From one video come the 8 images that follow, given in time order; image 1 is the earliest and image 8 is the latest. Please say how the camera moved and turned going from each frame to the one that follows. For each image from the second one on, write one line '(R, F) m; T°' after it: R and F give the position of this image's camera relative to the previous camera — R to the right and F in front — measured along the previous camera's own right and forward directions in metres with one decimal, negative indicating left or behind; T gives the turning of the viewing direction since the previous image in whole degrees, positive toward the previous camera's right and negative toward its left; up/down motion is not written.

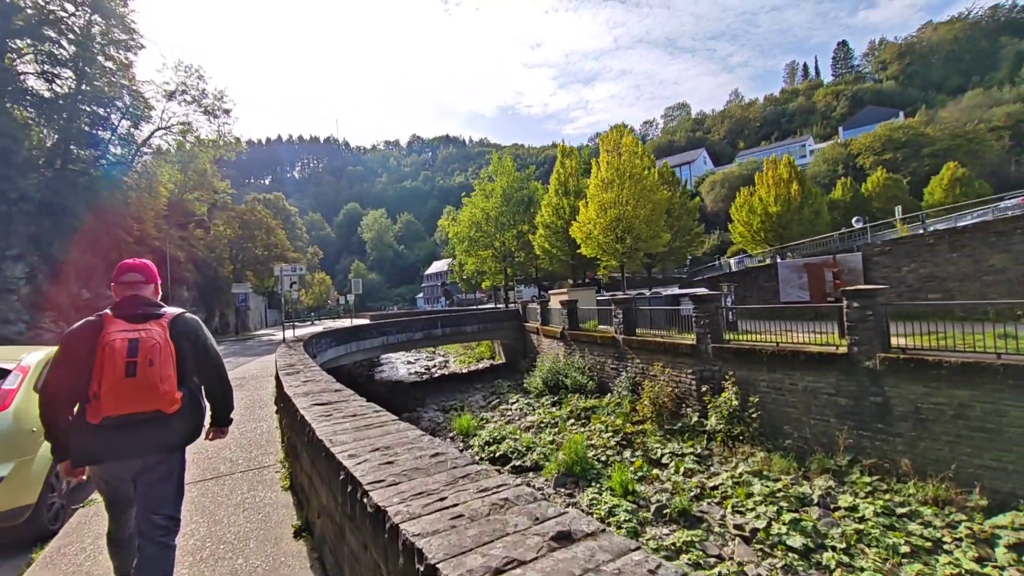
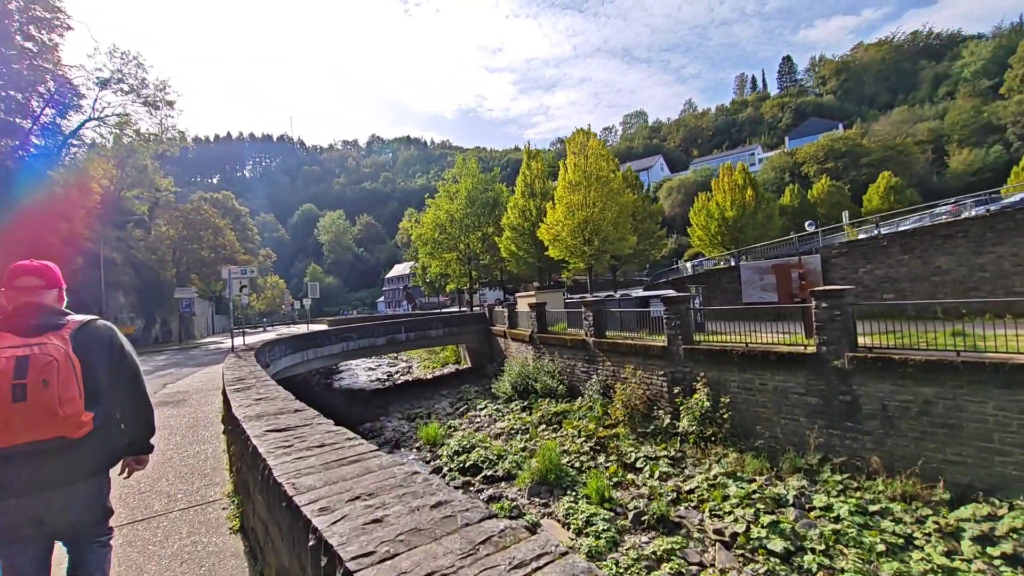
(-0.2, +0.4) m; +5°
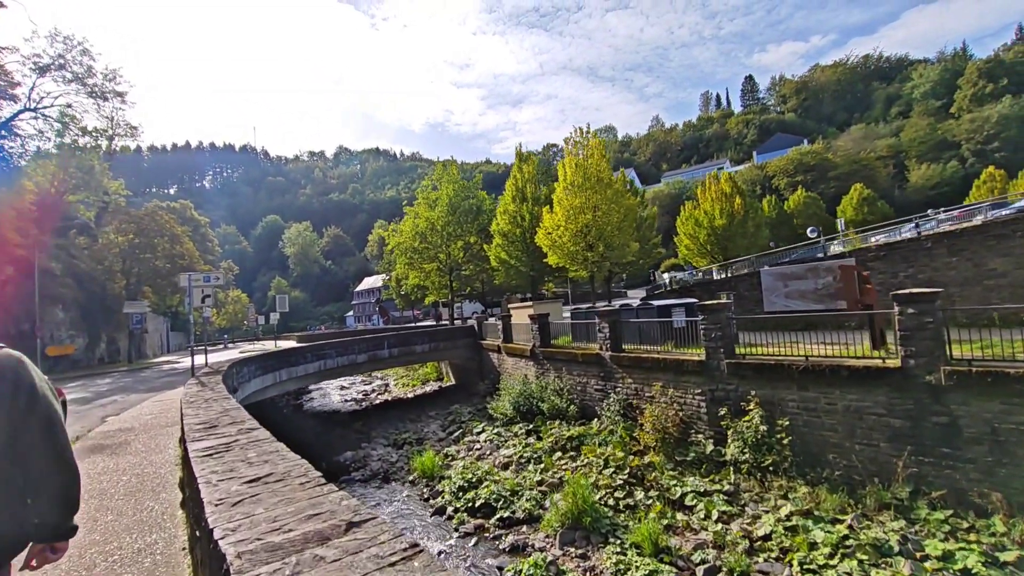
(-1.1, +1.7) m; +4°
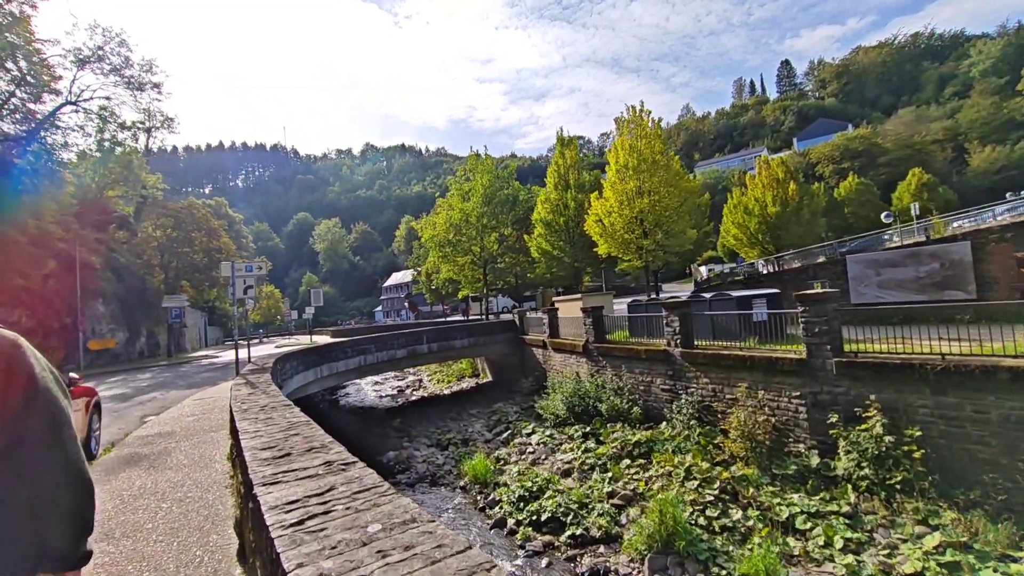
(-0.9, +1.2) m; -3°
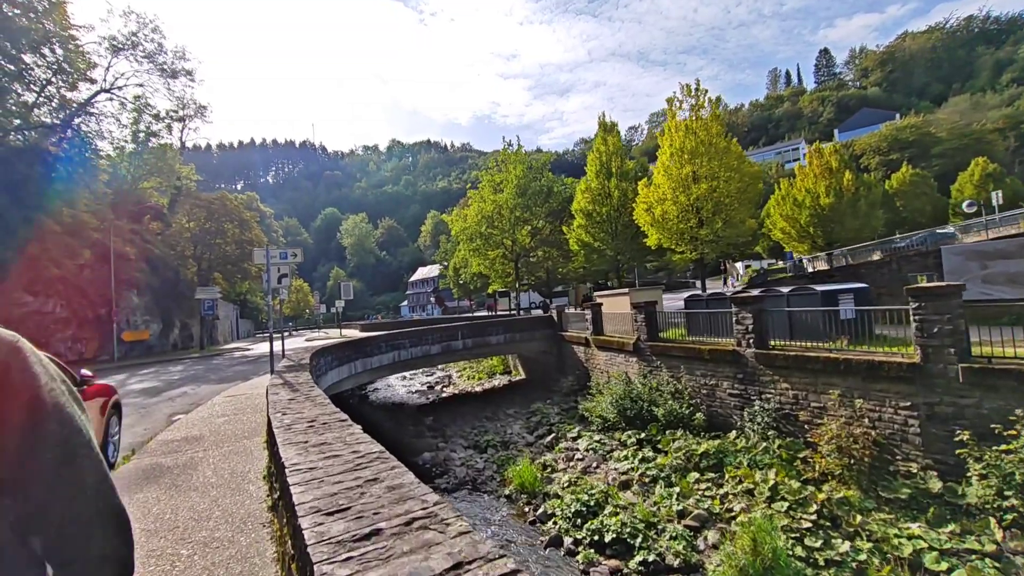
(-0.7, +1.1) m; -3°
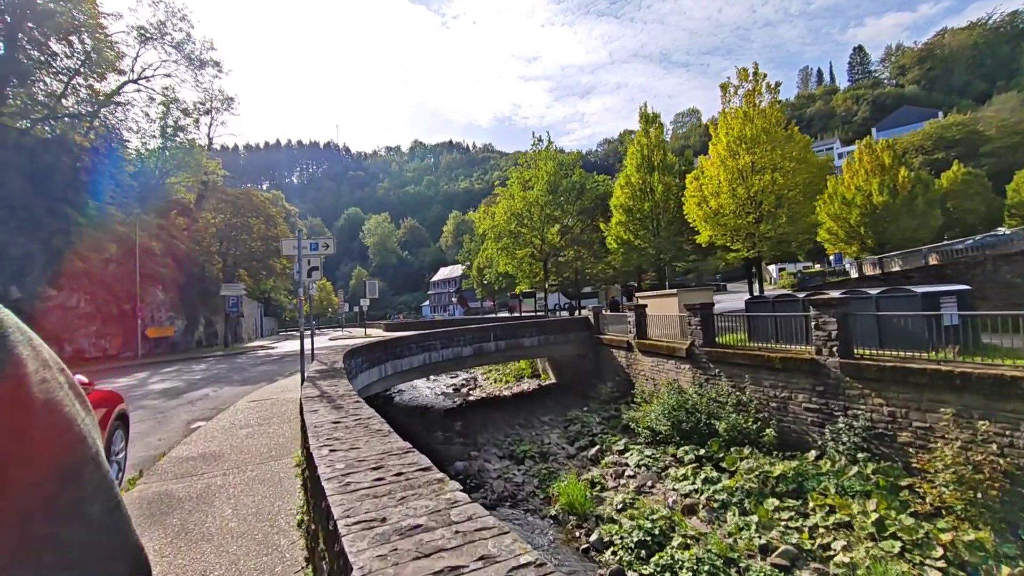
(-0.7, +1.1) m; -2°
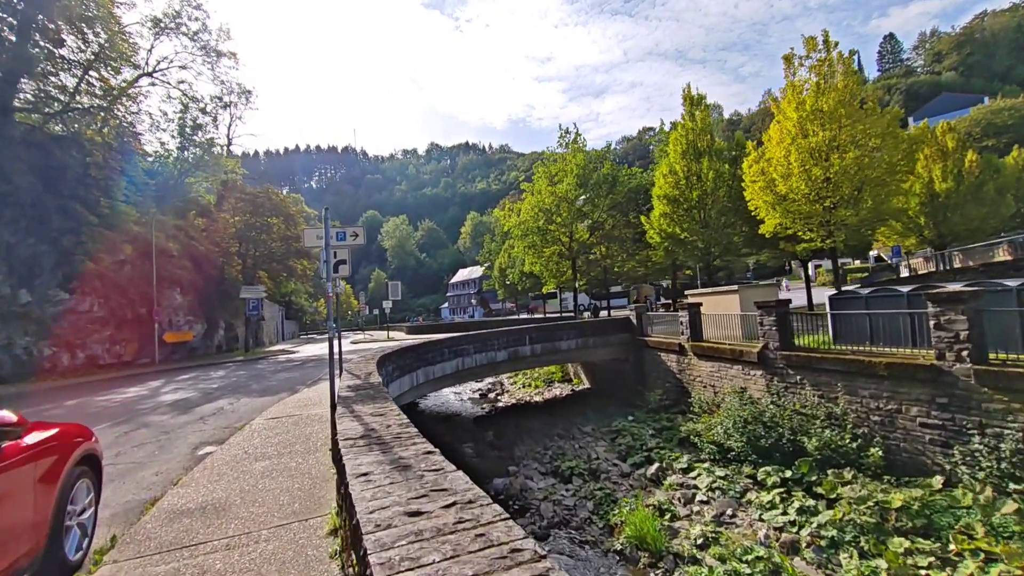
(-0.8, +1.4) m; -2°
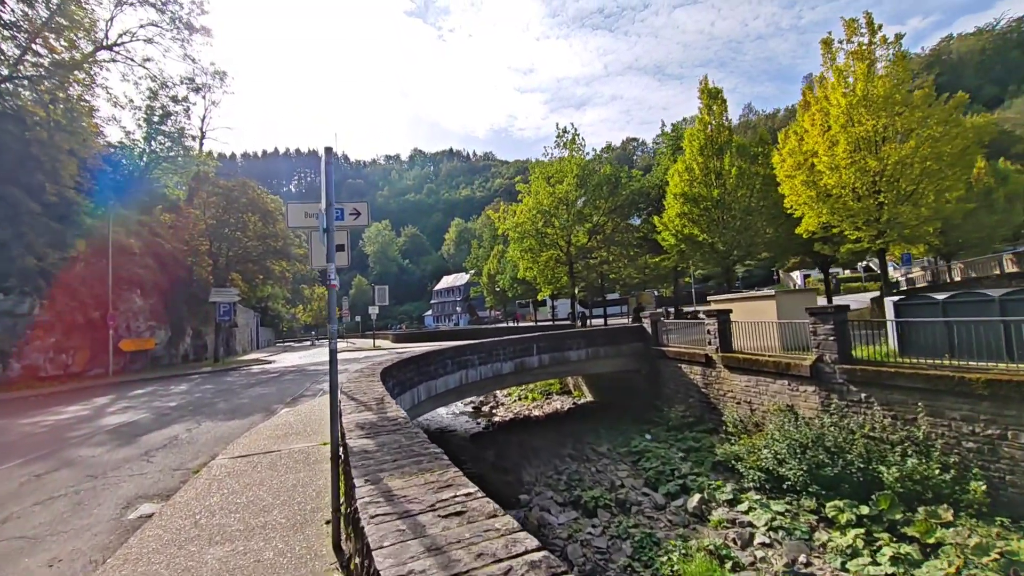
(-0.8, +1.7) m; +2°
